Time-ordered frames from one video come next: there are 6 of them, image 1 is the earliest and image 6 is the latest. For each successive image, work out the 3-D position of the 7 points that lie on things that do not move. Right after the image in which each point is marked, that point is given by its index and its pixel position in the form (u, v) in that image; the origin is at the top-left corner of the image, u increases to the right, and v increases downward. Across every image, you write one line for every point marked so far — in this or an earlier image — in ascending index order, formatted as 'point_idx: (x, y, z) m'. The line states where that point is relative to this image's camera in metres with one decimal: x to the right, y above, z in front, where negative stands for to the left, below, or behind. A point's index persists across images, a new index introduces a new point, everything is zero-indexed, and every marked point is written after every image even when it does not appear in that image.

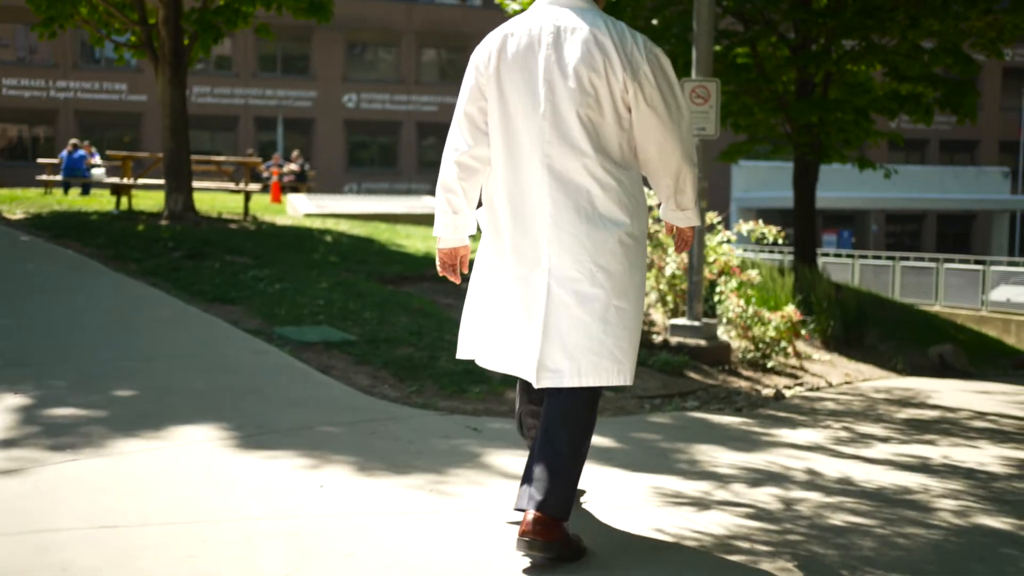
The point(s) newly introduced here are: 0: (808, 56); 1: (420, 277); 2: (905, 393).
0: (+4.5, +3.6, +14.8) m
1: (-1.1, +0.1, +11.6) m
2: (+3.6, -1.0, +8.9) m
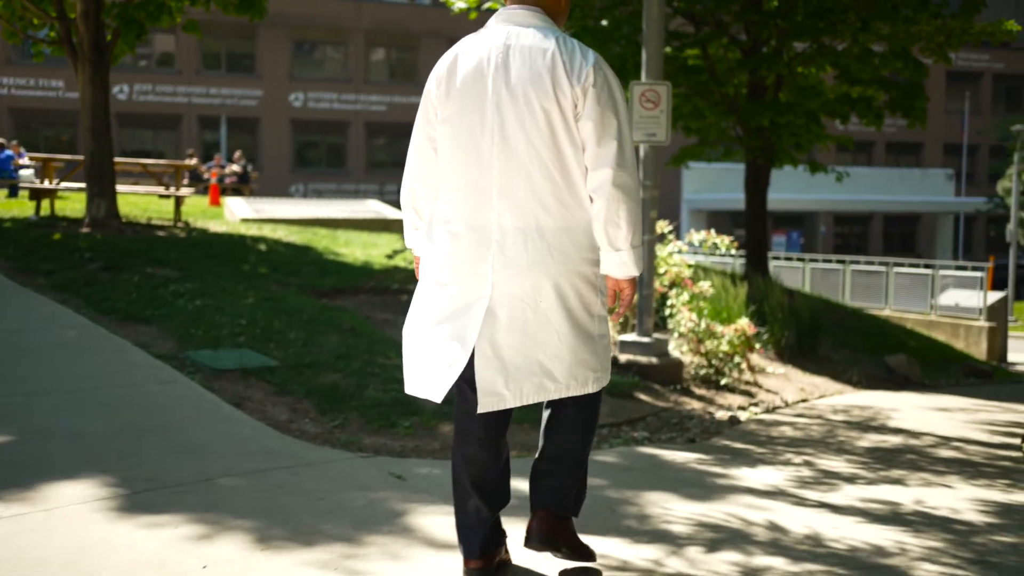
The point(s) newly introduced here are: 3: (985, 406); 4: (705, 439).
0: (+3.7, +3.4, +14.4) m
1: (-1.8, 0.0, +11.0) m
2: (+3.1, -1.1, +8.5) m
3: (+4.8, -1.2, +9.8) m
4: (+1.3, -1.0, +6.6) m
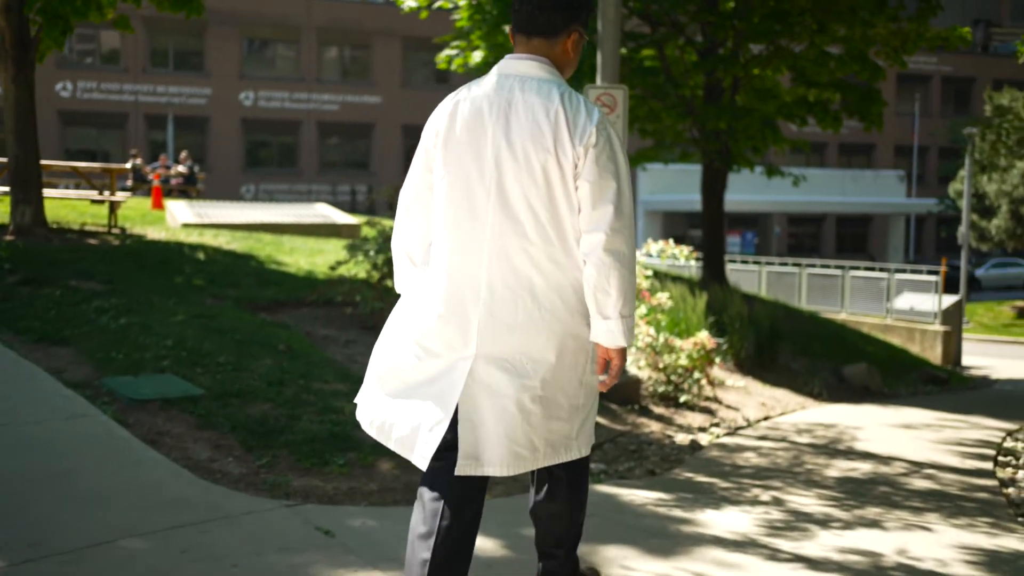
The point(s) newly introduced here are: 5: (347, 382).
0: (+3.0, +3.3, +14.1) m
1: (-2.3, -0.2, +10.4) m
2: (+2.7, -1.2, +8.1) m
3: (+4.3, -1.3, +9.5) m
4: (+1.0, -1.2, +6.2) m
5: (-1.2, -0.7, +7.0) m
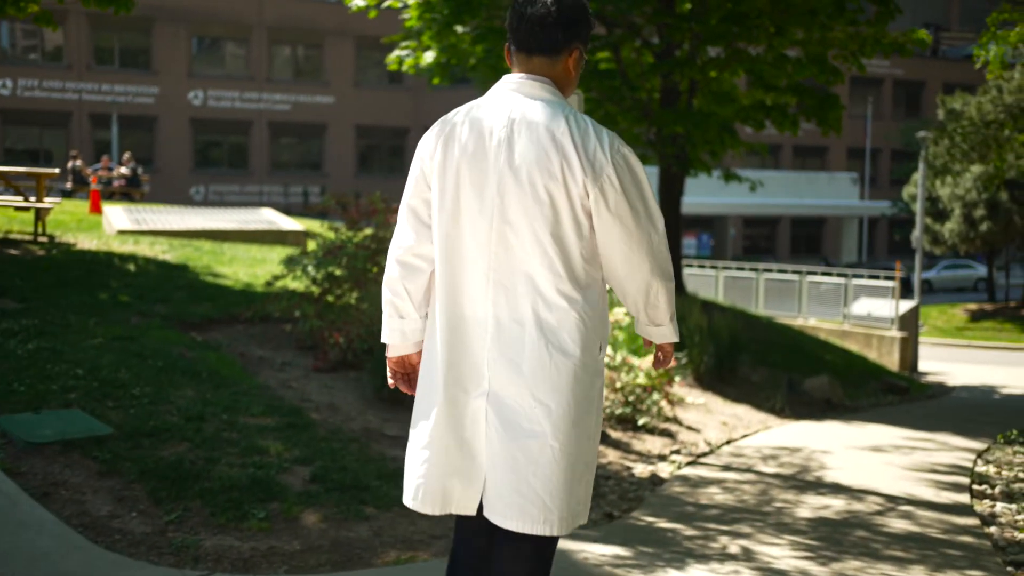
0: (+2.3, +3.2, +13.7) m
1: (-2.8, -0.3, +9.7) m
2: (+2.3, -1.4, +7.7) m
3: (+3.8, -1.5, +9.1) m
4: (+0.7, -1.3, +5.6) m
5: (-1.6, -0.8, +6.4) m
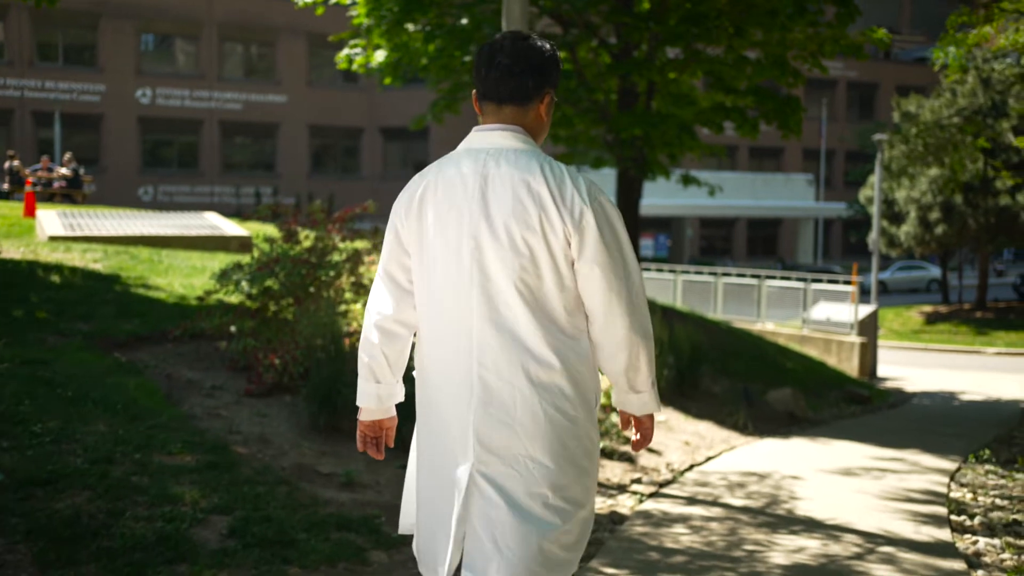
0: (+1.6, +3.0, +13.2) m
1: (-3.3, -0.5, +9.0) m
2: (+1.9, -1.5, +7.2) m
3: (+3.4, -1.6, +8.7) m
4: (+0.4, -1.4, +5.1) m
5: (-1.9, -1.0, +5.8) m
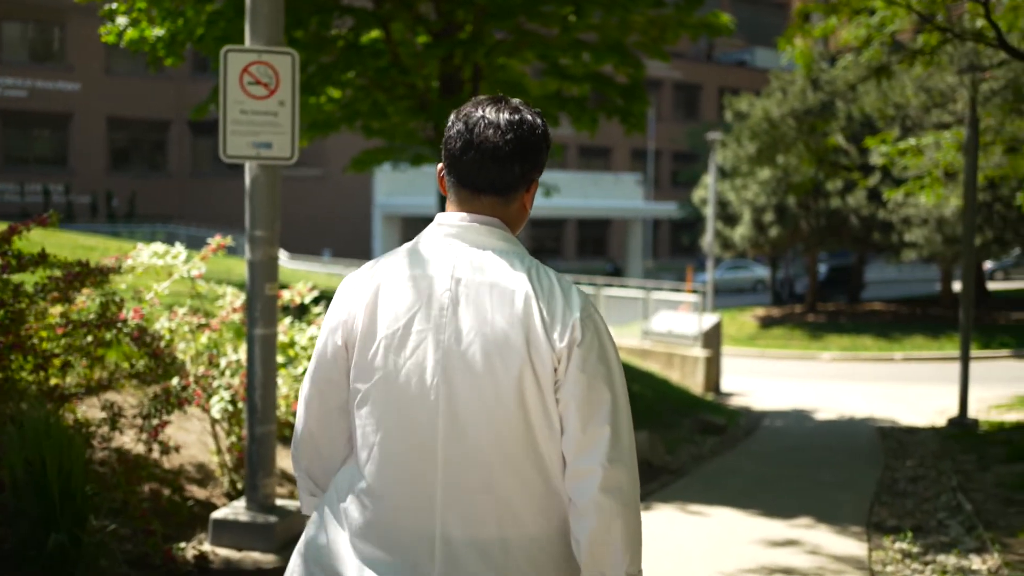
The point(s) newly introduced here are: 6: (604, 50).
0: (-0.7, +2.8, +10.7) m
1: (-4.8, -0.8, +5.8) m
2: (+0.7, -1.8, +4.9) m
3: (+1.9, -1.8, +6.6) m
4: (-0.5, -1.7, +2.5) m
5: (-2.8, -1.3, +2.8) m
6: (+1.2, +2.9, +11.7) m
